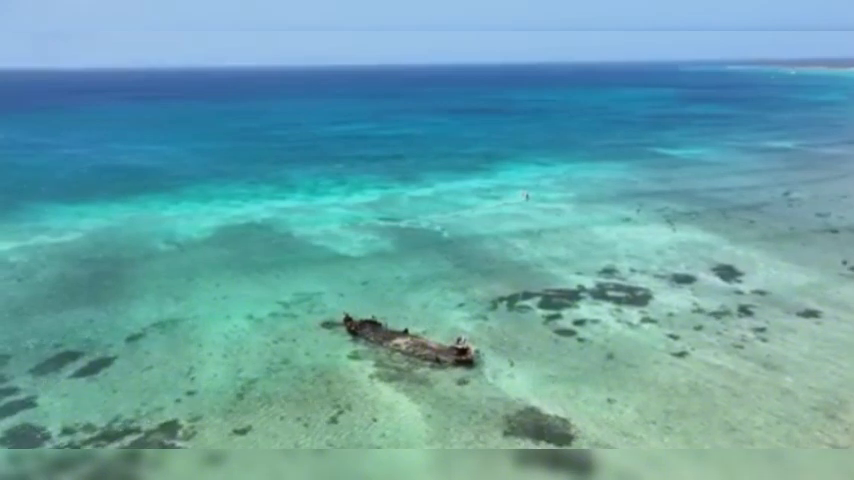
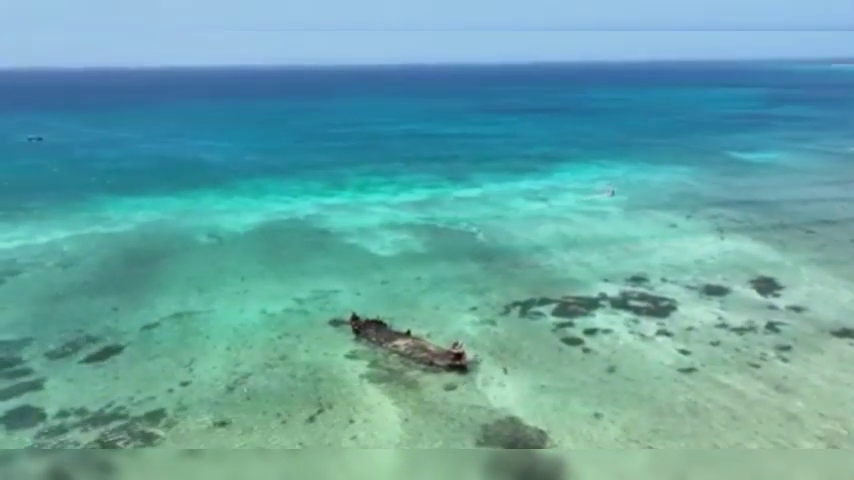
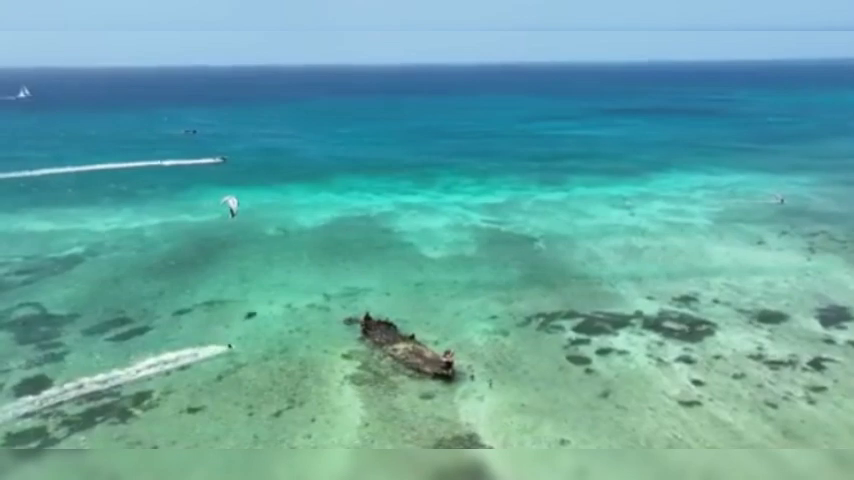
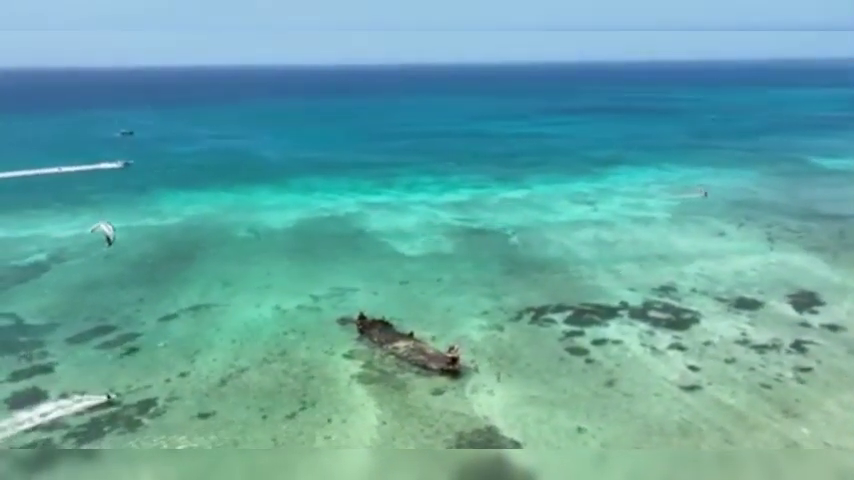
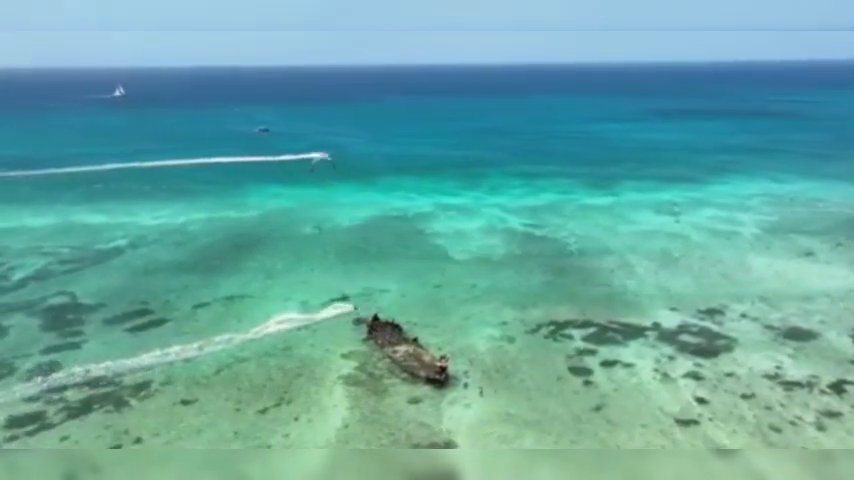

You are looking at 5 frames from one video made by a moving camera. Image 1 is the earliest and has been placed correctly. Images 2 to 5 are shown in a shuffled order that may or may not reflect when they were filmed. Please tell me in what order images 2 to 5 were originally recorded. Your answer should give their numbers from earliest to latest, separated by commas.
2, 4, 3, 5
